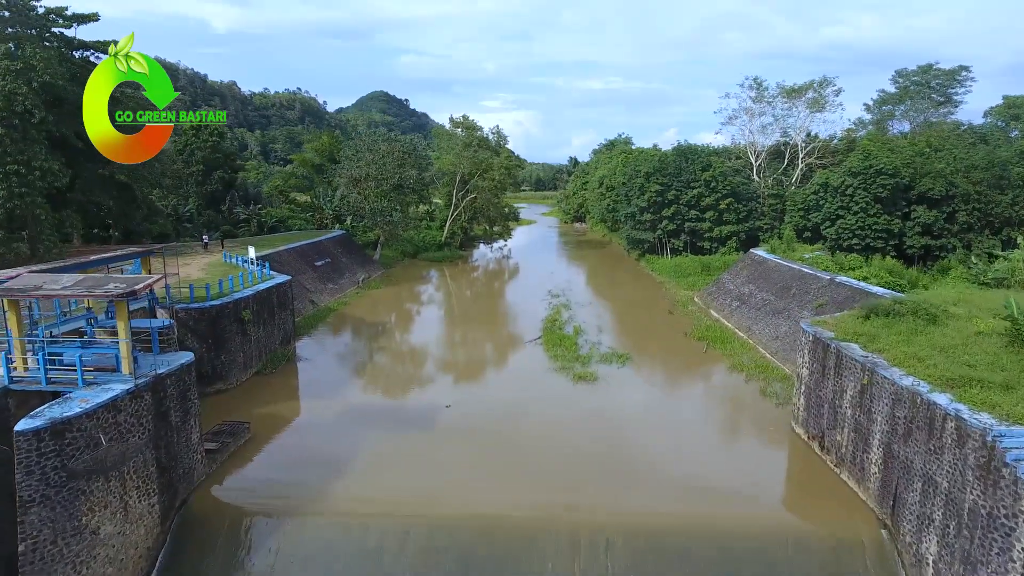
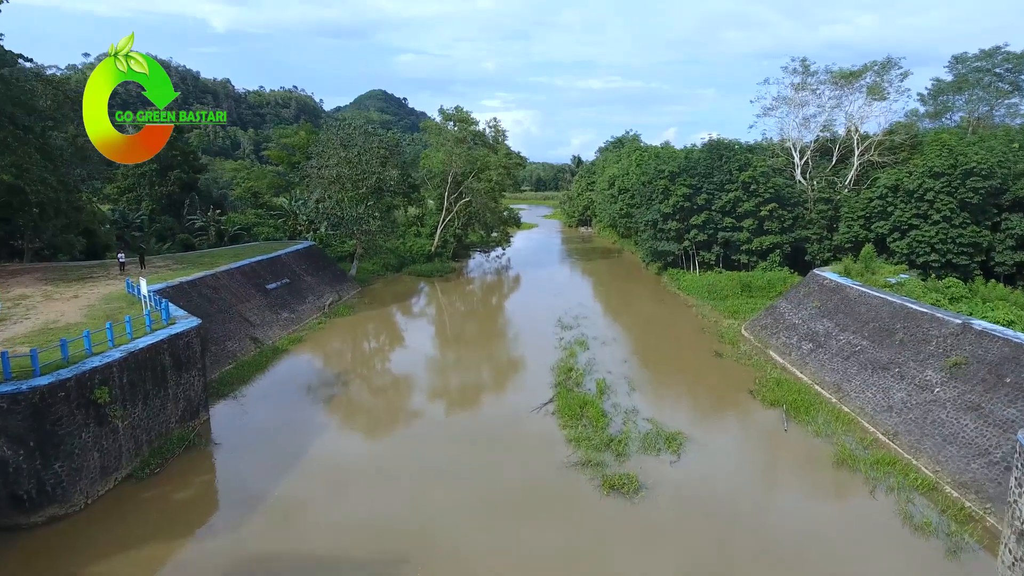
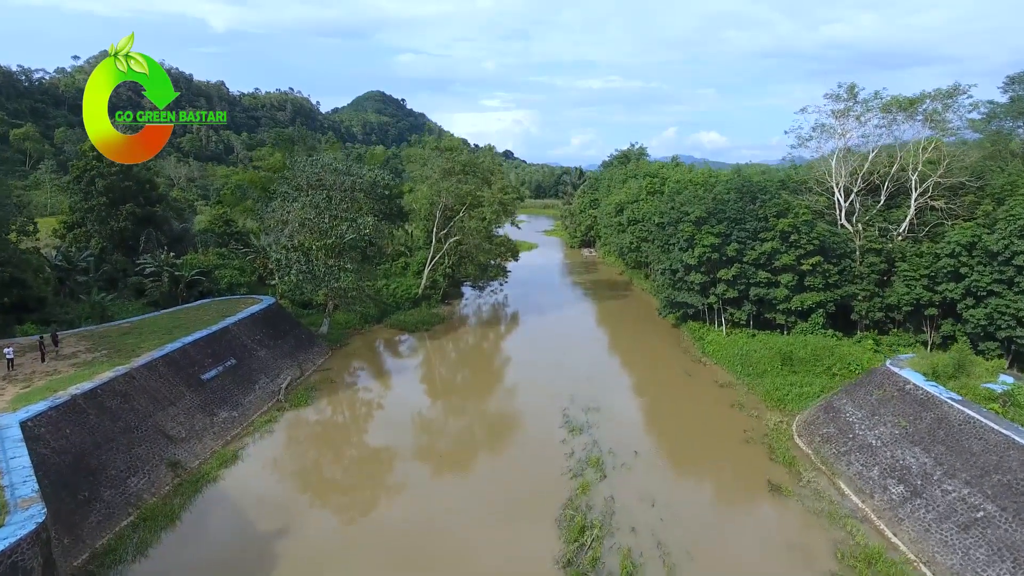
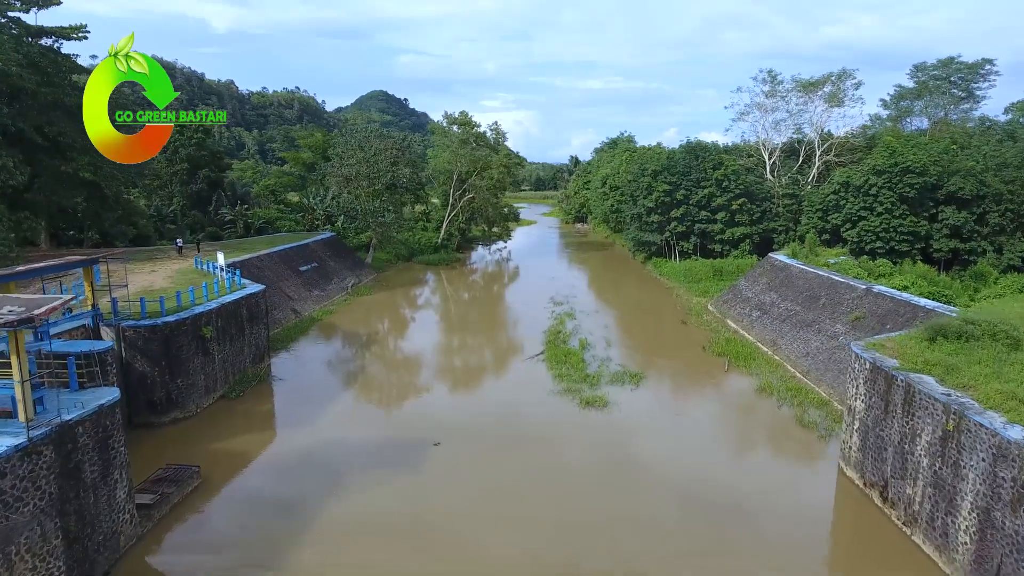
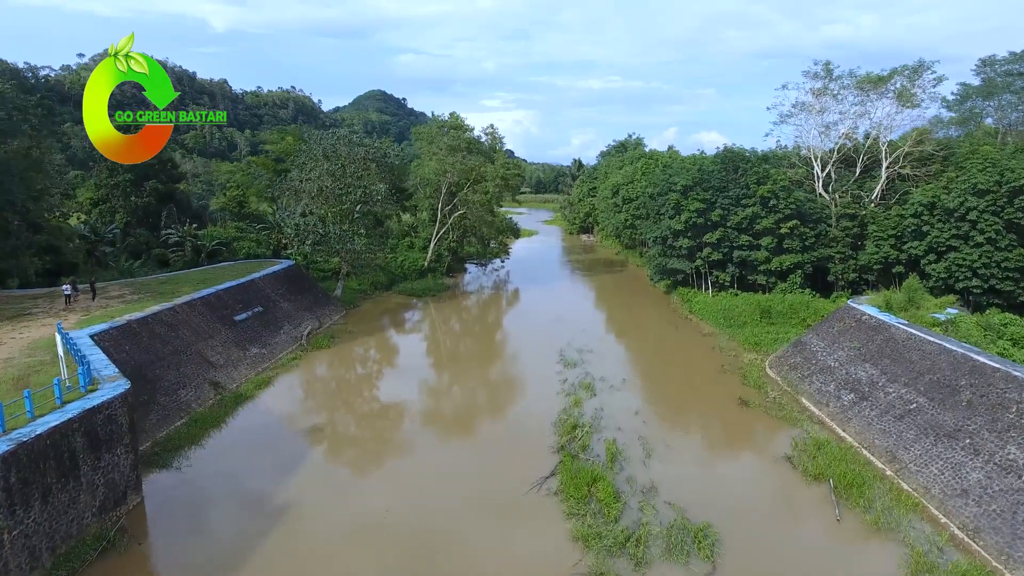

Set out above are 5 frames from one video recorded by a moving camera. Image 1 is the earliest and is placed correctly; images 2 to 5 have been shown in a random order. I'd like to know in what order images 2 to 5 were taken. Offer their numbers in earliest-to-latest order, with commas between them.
4, 2, 5, 3
